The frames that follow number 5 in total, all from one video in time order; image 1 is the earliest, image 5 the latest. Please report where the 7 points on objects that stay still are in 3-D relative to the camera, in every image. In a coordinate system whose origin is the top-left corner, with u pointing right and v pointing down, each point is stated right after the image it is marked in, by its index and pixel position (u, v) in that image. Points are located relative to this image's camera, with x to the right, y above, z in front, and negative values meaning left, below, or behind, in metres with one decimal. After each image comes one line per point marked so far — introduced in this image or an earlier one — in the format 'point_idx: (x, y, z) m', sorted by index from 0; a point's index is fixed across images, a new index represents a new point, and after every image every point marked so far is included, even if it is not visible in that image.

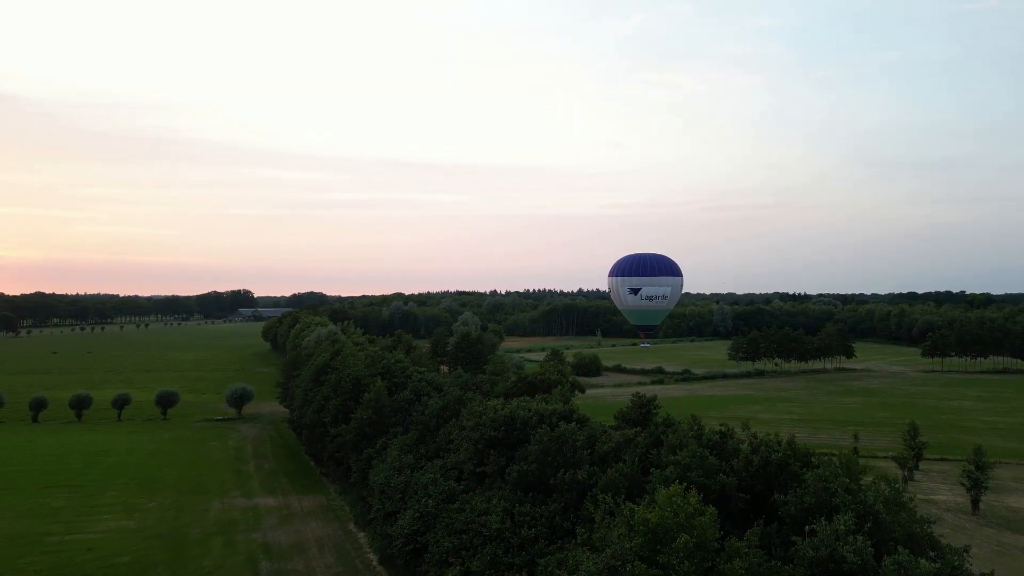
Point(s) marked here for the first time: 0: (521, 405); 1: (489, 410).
0: (+0.2, -3.7, +18.0) m
1: (-0.7, -3.8, +17.9) m
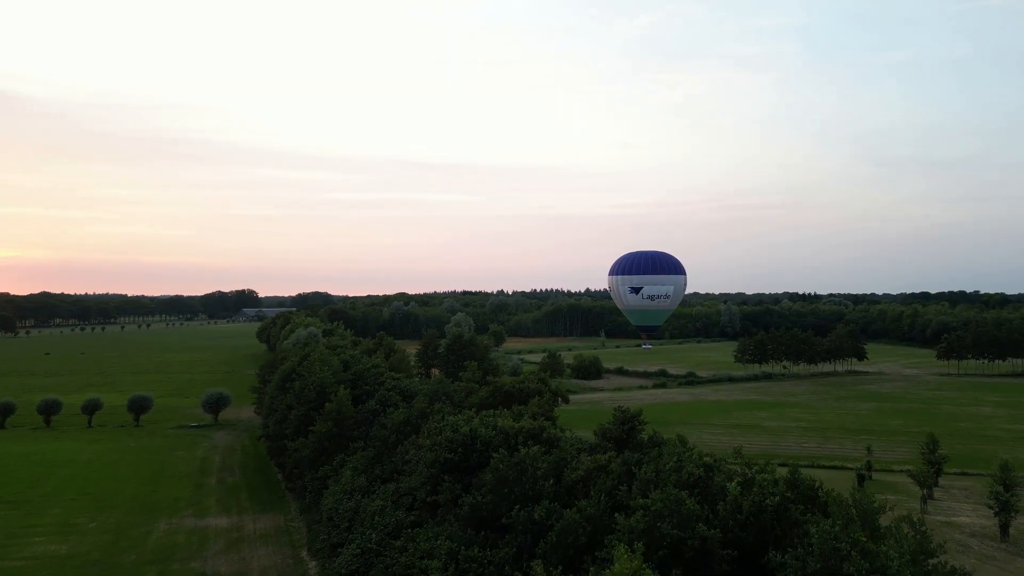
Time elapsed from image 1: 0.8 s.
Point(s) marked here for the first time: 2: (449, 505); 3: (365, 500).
0: (-0.8, -3.7, +15.8) m
1: (-1.7, -3.8, +15.7) m
2: (-1.5, -5.0, +13.2) m
3: (-4.0, -5.8, +15.7) m
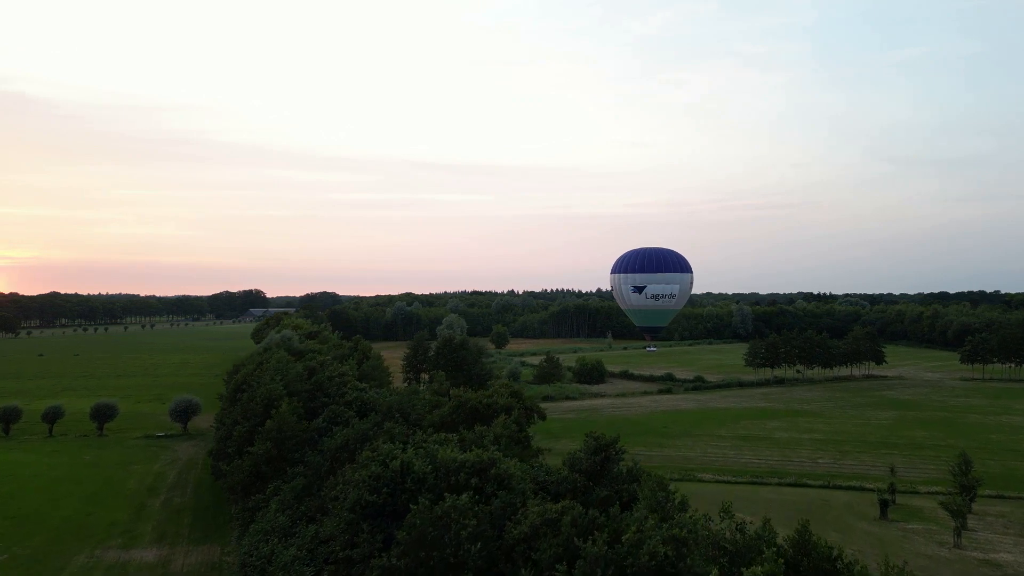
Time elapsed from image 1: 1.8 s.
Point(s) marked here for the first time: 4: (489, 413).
0: (-1.9, -3.7, +13.1) m
1: (-2.9, -3.8, +13.0) m
2: (-2.7, -5.0, +10.5) m
3: (-5.2, -5.8, +13.0) m
4: (-0.7, -4.0, +18.3) m
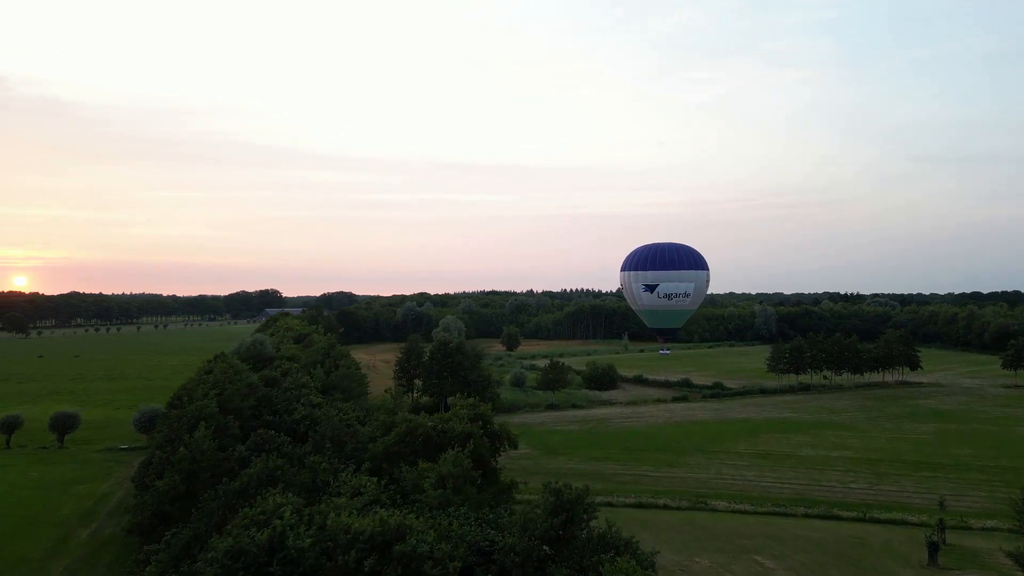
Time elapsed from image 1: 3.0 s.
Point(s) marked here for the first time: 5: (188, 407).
0: (-3.2, -3.7, +9.7) m
1: (-4.1, -3.9, +9.7) m
2: (-4.0, -5.1, +7.2) m
3: (-6.4, -5.8, +9.8) m
4: (-1.7, -4.0, +14.9) m
5: (-10.6, -3.9, +18.9) m
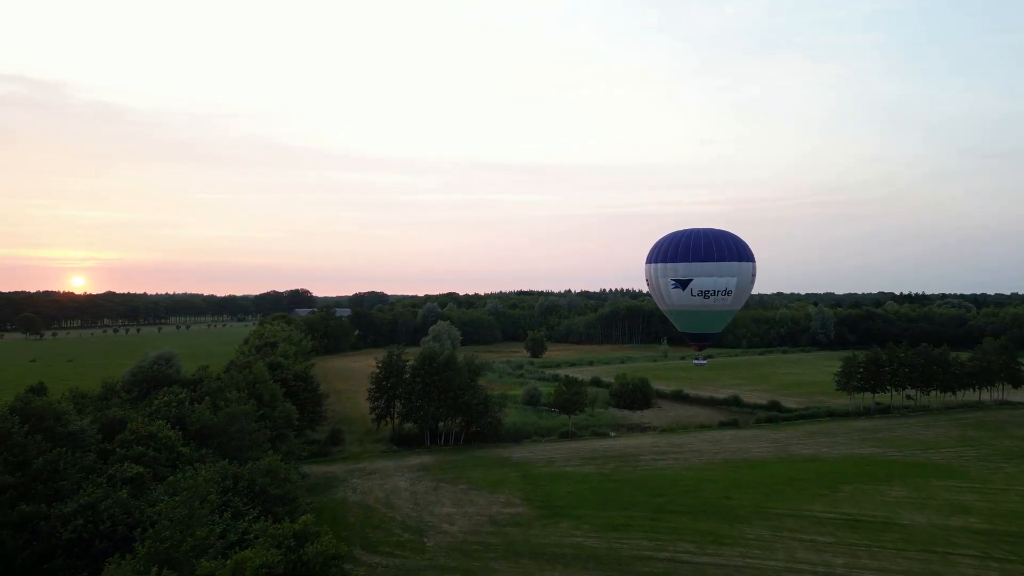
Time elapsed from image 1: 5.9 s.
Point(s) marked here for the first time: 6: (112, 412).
0: (-5.3, -3.7, +1.3) m
1: (-6.3, -3.9, +1.3) m
2: (-6.4, -5.1, -1.2) m
3: (-8.6, -5.8, +1.6) m
4: (-3.5, -4.0, +6.3) m
5: (-12.2, -3.9, +10.9) m
6: (-12.0, -3.7, +17.5) m
